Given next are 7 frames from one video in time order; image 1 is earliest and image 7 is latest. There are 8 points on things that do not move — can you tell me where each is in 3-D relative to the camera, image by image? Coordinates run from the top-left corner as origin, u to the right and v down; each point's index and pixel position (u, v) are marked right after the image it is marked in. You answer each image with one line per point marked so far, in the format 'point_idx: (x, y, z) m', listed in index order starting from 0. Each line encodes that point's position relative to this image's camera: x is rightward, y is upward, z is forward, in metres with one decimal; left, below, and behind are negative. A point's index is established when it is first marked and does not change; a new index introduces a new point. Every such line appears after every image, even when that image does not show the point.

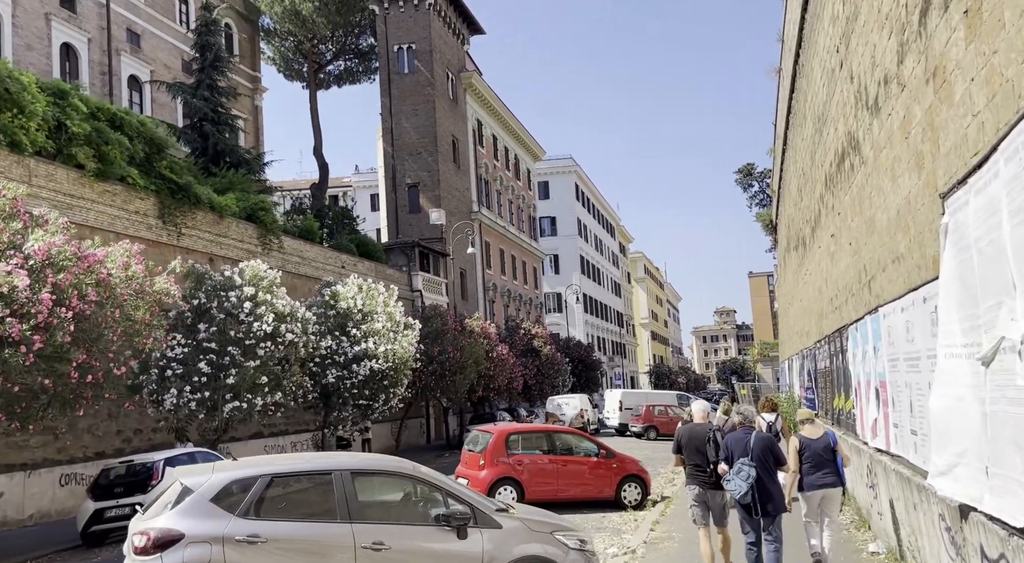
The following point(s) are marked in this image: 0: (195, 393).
0: (-6.4, -2.3, +17.4) m
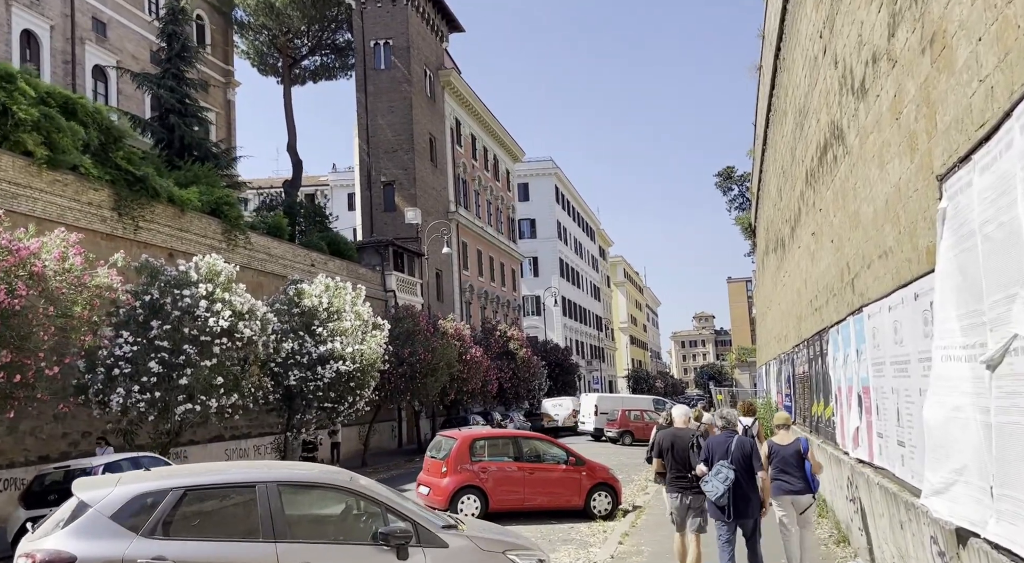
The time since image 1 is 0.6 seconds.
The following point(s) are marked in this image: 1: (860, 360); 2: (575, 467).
0: (-7.1, -2.2, +16.5) m
1: (+3.4, -0.8, +8.4) m
2: (+1.1, -3.2, +14.8) m
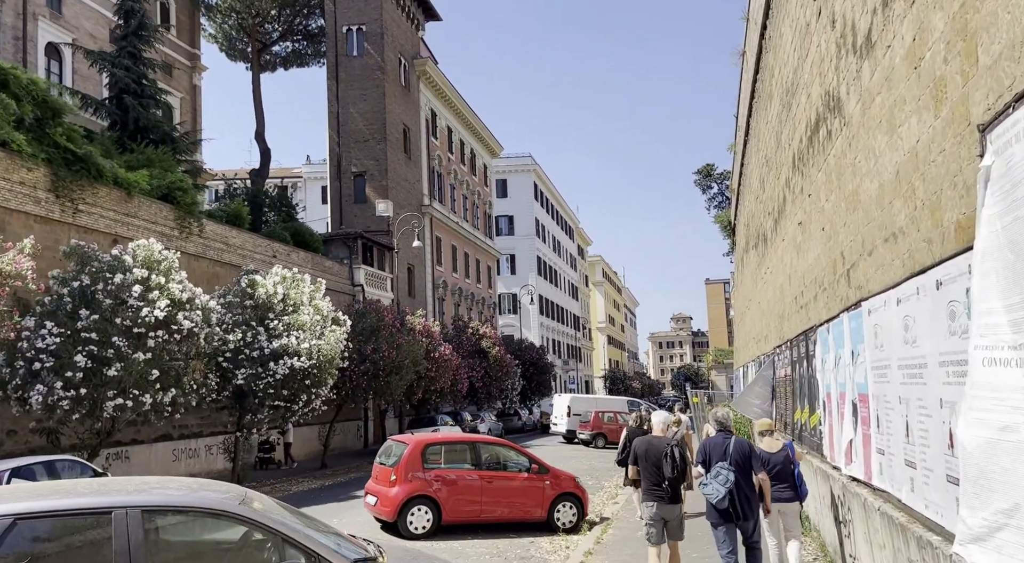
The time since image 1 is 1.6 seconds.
0: (-7.8, -1.9, +15.1) m
1: (+2.9, -0.7, +7.3) m
2: (+0.4, -3.1, +13.6) m
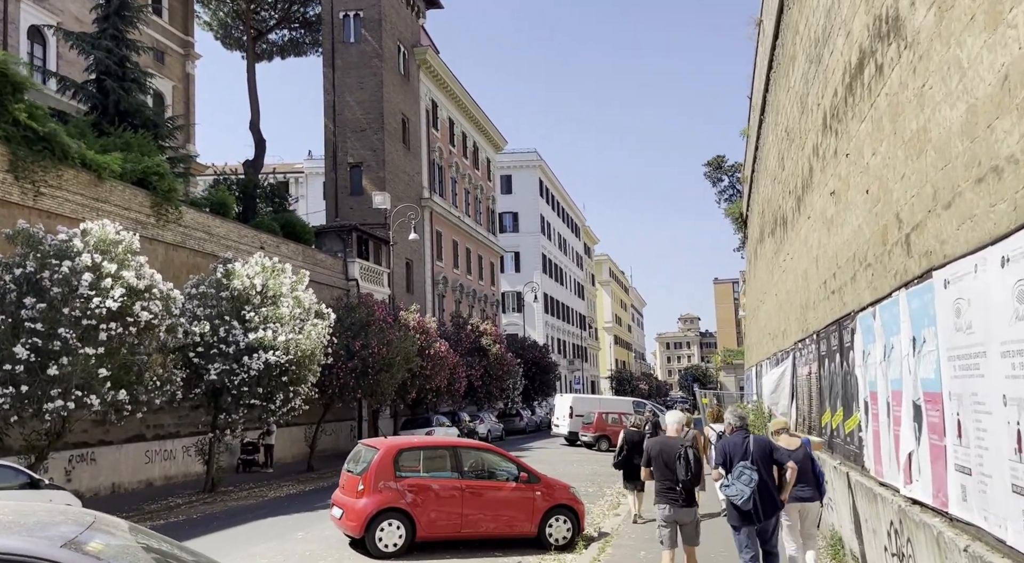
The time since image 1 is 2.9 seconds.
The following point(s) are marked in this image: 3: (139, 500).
0: (-8.0, -1.6, +13.5) m
1: (+2.7, -0.5, +5.6) m
2: (+0.2, -2.8, +11.9) m
3: (-8.3, -4.9, +19.1) m
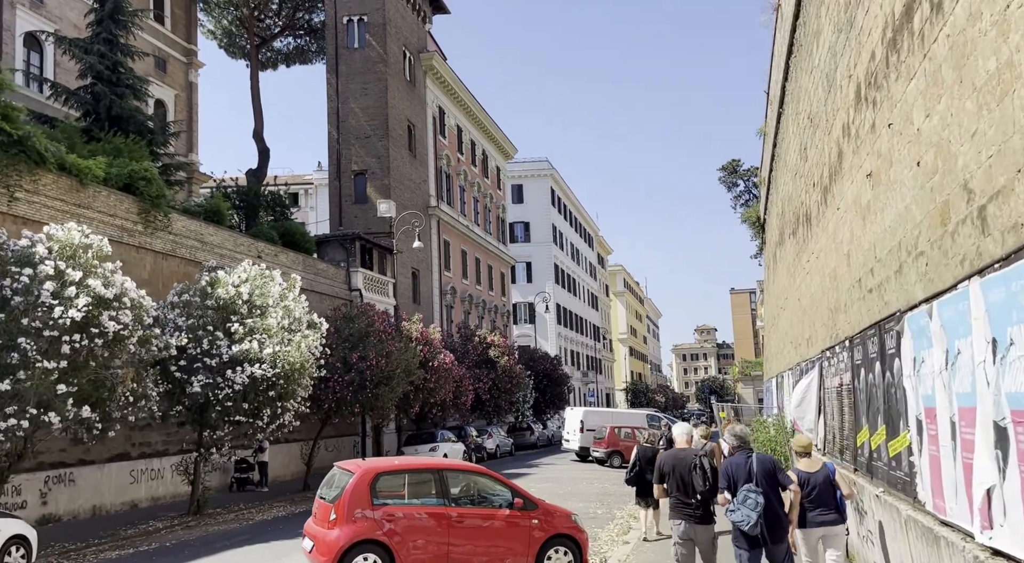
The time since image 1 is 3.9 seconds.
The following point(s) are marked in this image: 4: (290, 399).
0: (-8.0, -1.7, +12.4) m
1: (+2.5, -0.4, +4.3) m
2: (+0.1, -2.9, +10.6) m
3: (-8.2, -5.1, +17.9) m
4: (-4.9, -2.6, +18.8) m
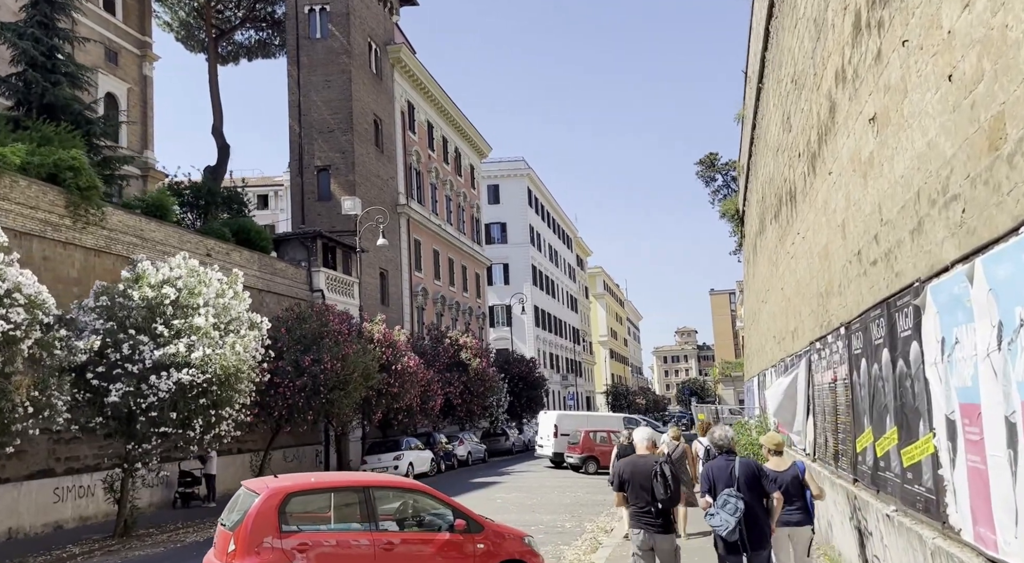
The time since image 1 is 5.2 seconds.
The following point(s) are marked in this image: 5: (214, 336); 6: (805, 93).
0: (-8.7, -1.6, +10.6) m
1: (+2.0, -0.1, +2.7) m
2: (-0.5, -2.7, +9.0) m
3: (-9.0, -5.0, +16.1) m
4: (-5.7, -2.5, +17.1) m
5: (-5.9, -1.1, +17.1) m
6: (+3.6, +2.3, +10.6) m
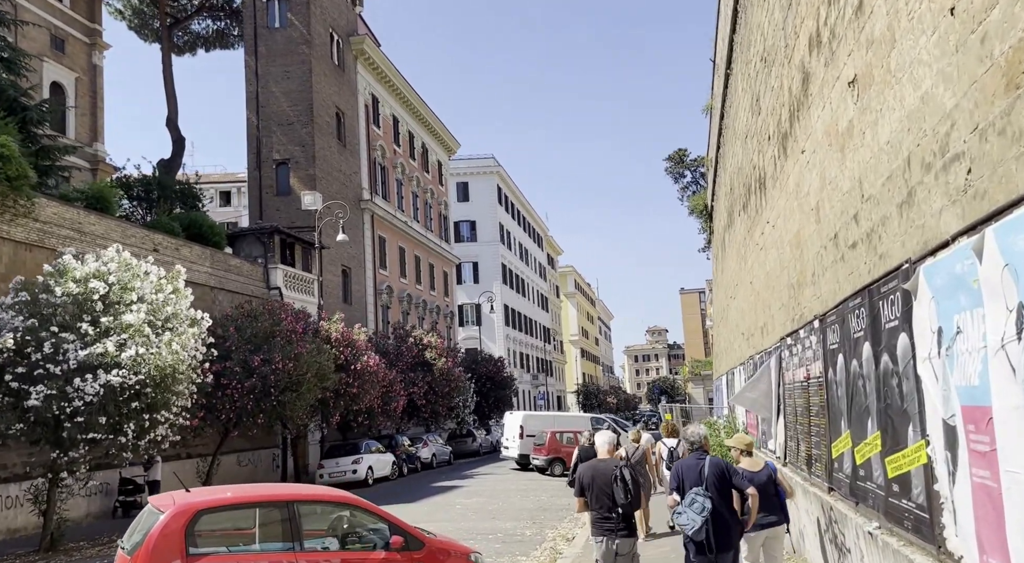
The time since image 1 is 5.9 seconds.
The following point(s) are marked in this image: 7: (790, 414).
0: (-9.3, -1.5, +9.4) m
1: (+1.6, 0.0, +1.9) m
2: (-1.0, -2.6, +8.1) m
3: (-9.7, -4.9, +14.9) m
4: (-6.5, -2.4, +16.0) m
5: (-6.7, -1.0, +16.0) m
6: (+3.0, +2.4, +9.8) m
7: (+3.3, -1.6, +10.0) m
